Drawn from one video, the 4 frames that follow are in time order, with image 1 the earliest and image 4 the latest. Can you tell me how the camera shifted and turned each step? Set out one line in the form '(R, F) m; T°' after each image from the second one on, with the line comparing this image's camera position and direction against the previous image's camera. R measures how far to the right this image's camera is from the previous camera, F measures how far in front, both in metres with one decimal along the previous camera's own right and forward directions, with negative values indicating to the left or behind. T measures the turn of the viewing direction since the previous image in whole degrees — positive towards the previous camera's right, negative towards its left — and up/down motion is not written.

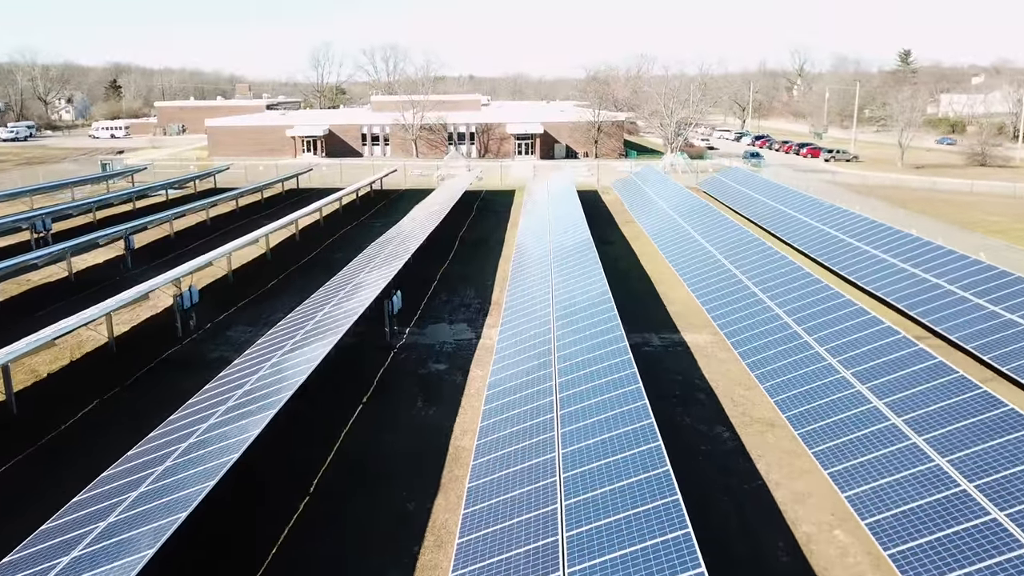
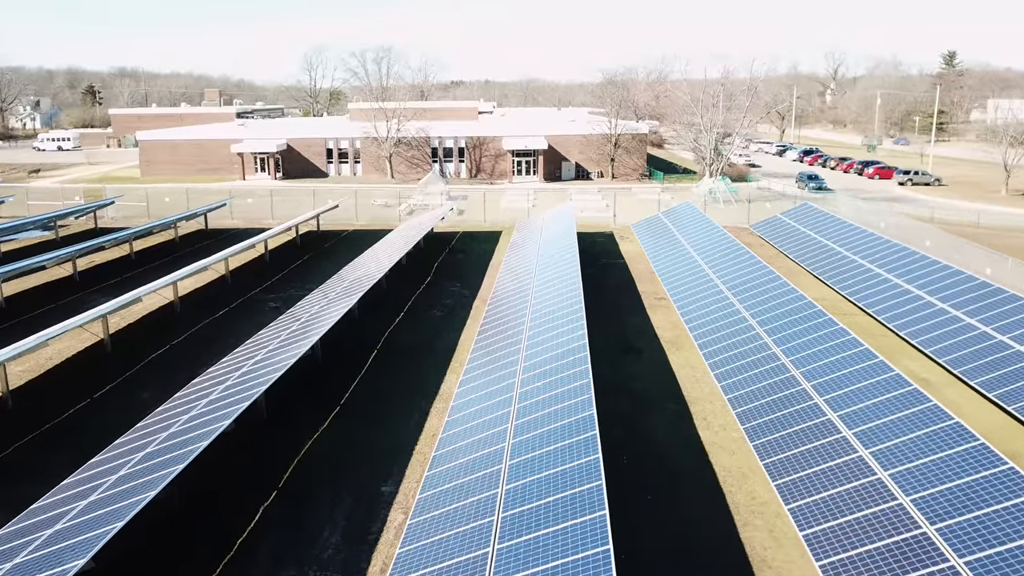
(+1.5, +12.5) m; -1°
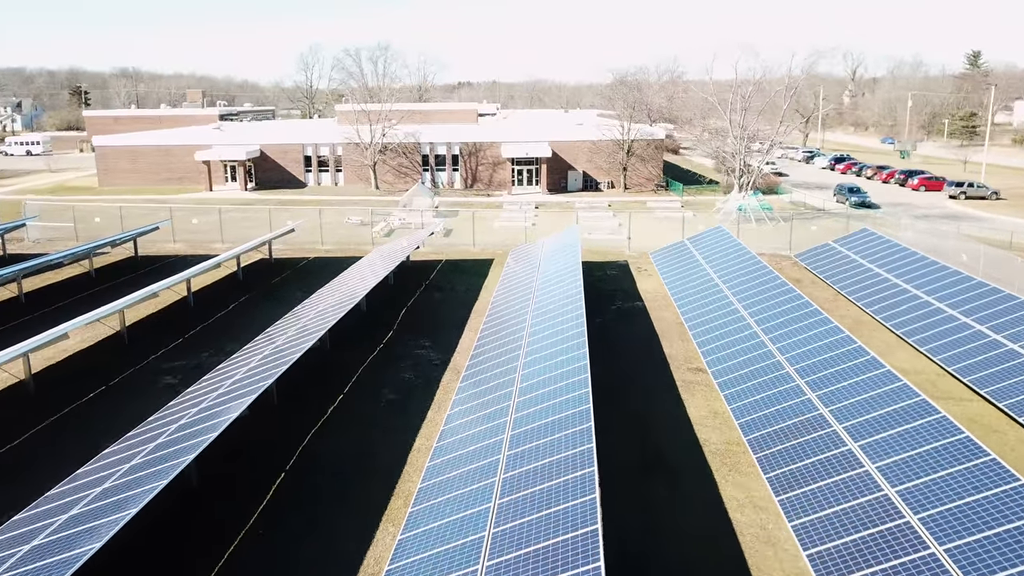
(+0.6, +6.0) m; -1°
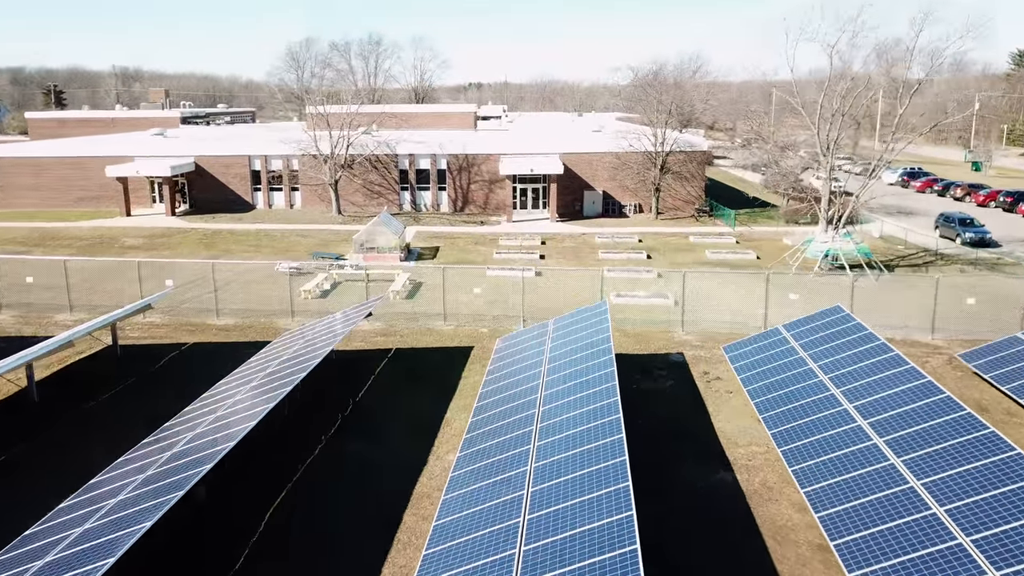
(+0.5, +10.6) m; -1°
